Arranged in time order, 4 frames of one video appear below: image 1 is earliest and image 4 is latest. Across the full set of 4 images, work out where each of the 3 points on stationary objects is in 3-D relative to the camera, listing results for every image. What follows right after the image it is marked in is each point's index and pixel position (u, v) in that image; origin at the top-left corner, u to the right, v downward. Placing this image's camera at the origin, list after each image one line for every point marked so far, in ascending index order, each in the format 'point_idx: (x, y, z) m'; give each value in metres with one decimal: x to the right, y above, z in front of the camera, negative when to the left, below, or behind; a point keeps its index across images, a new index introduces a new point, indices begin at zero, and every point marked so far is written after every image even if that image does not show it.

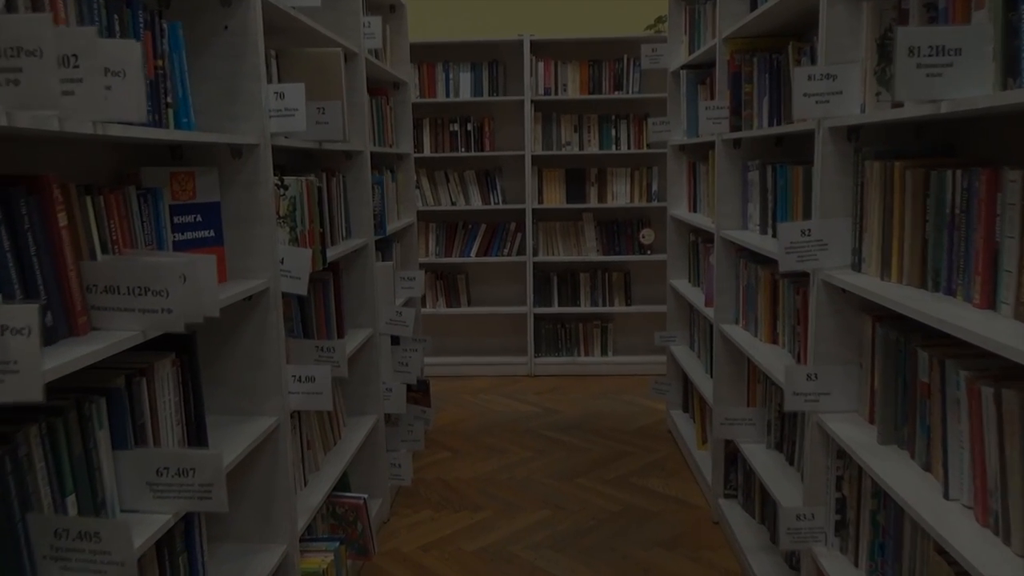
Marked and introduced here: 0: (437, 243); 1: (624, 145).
0: (-0.5, +0.3, +4.9) m
1: (+0.7, +0.9, +4.7) m
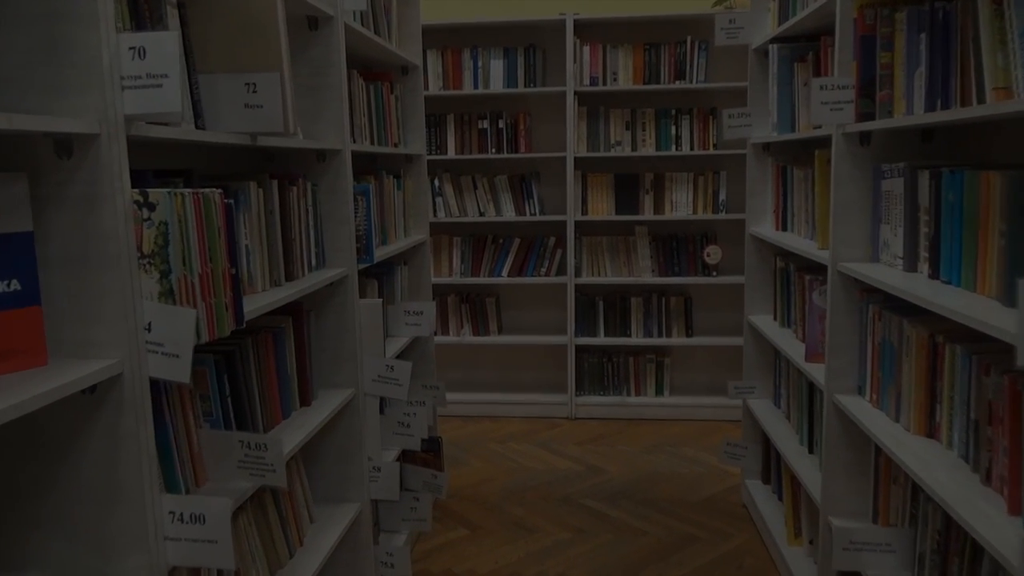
0: (-0.3, +0.2, +4.1) m
1: (+0.9, +0.7, +3.9) m
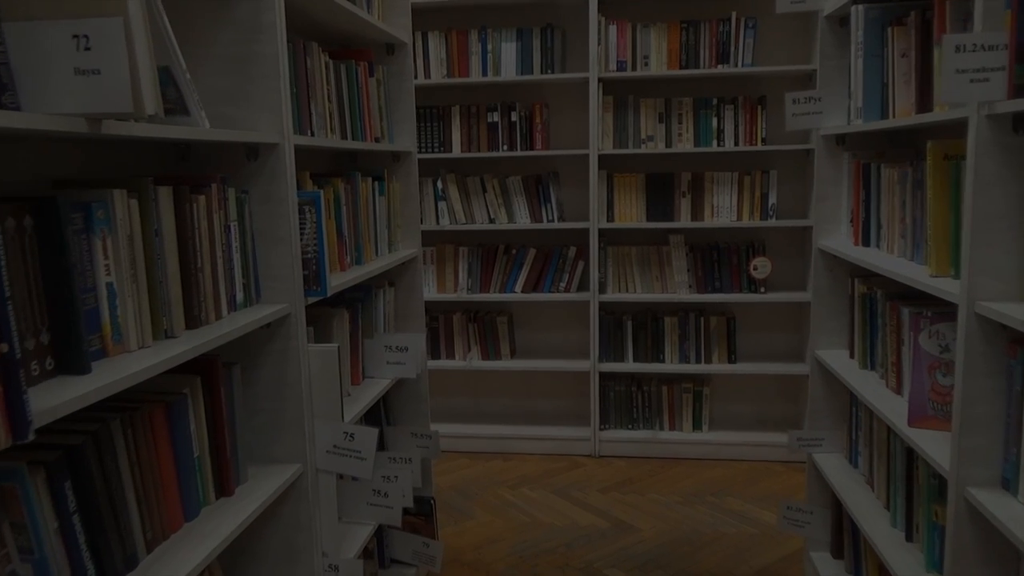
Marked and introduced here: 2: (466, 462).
0: (-0.2, +0.1, +3.6) m
1: (+1.0, +0.7, +3.3) m
2: (-0.2, -0.8, +3.5) m
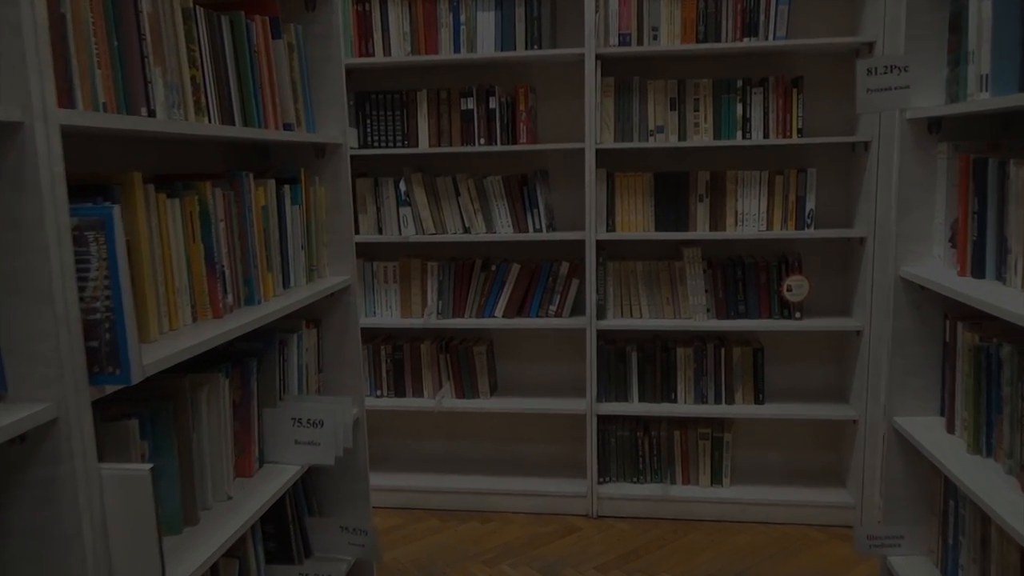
0: (-0.3, 0.0, +3.0) m
1: (+0.9, +0.6, +2.7) m
2: (-0.3, -0.9, +2.9) m
